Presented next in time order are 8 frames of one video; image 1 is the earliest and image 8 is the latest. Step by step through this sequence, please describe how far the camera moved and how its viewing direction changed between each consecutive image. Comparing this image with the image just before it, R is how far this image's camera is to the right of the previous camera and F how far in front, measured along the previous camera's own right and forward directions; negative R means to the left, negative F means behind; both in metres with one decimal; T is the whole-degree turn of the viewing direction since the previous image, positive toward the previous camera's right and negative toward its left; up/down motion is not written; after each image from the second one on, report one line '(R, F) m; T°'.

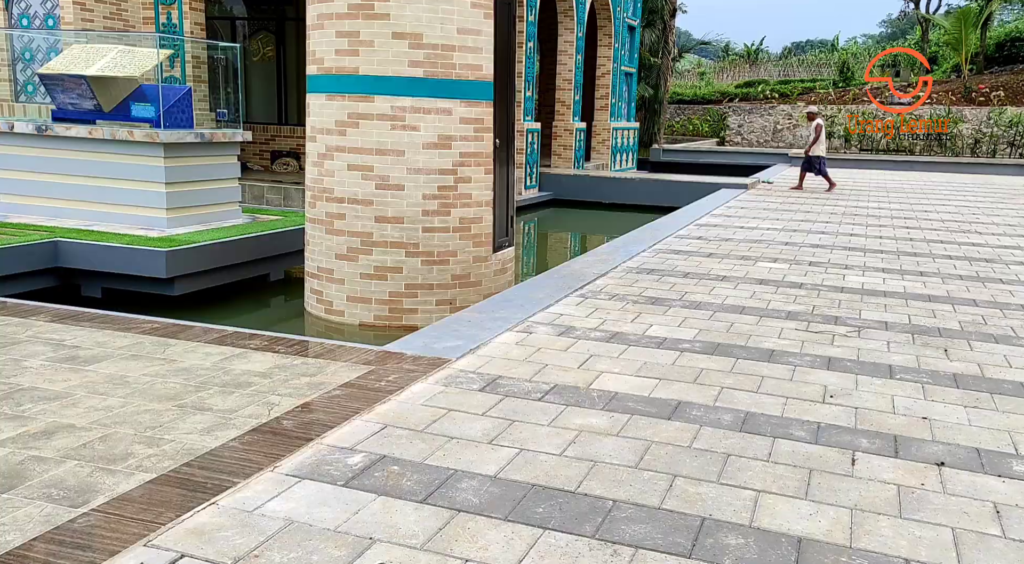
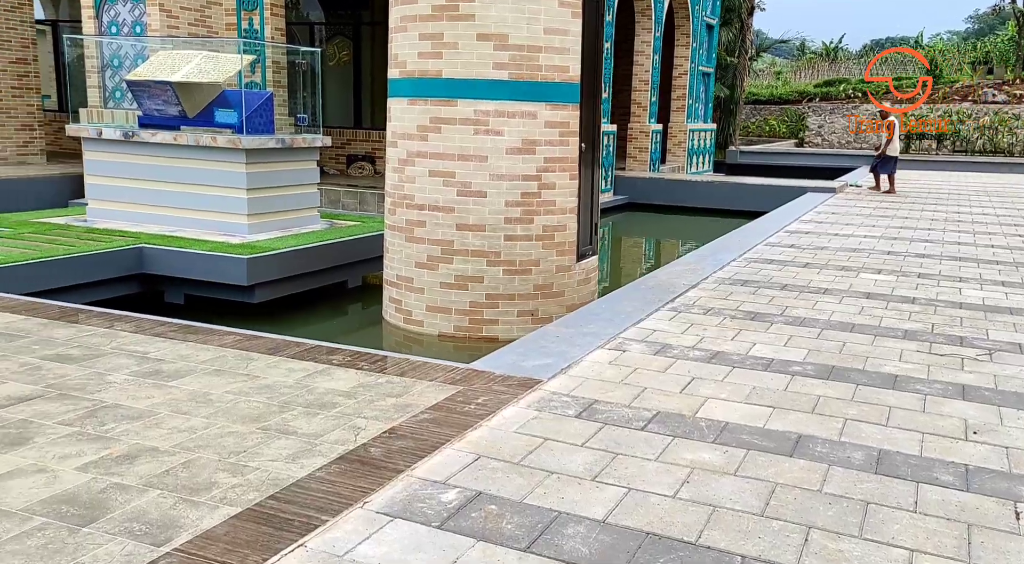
(-0.1, +0.2) m; -4°
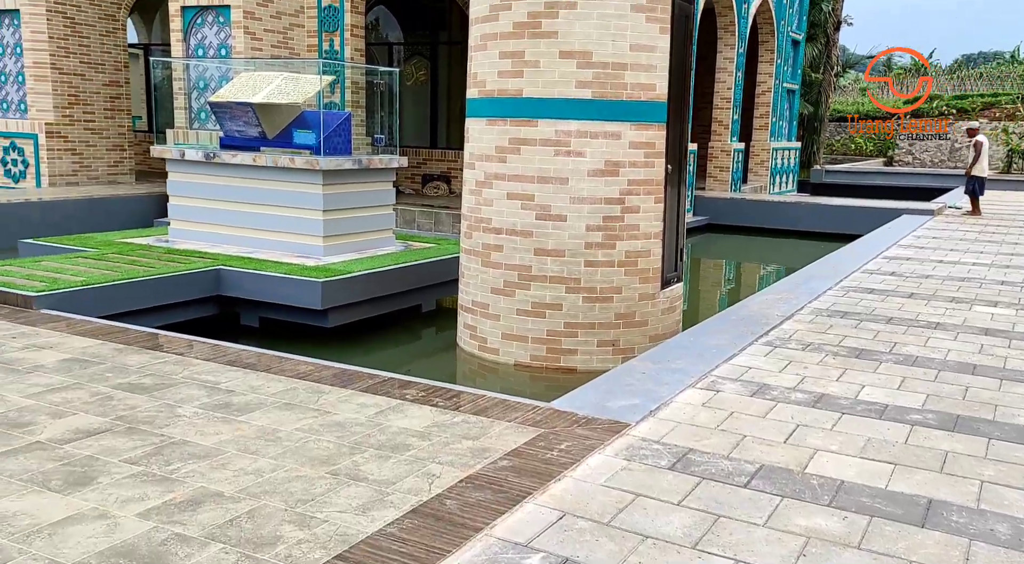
(0.0, +0.3) m; -5°
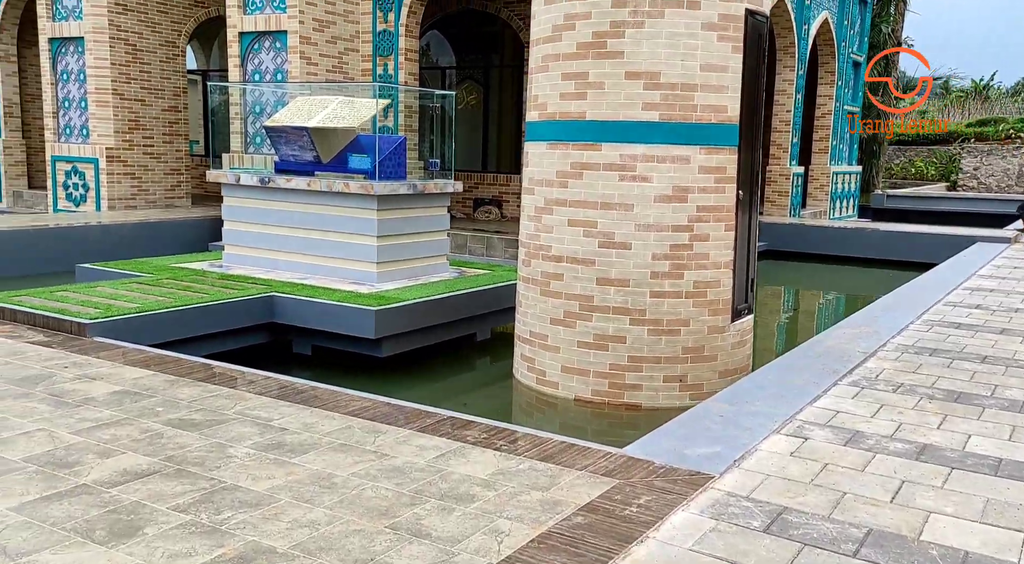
(-0.1, +0.3) m; -3°
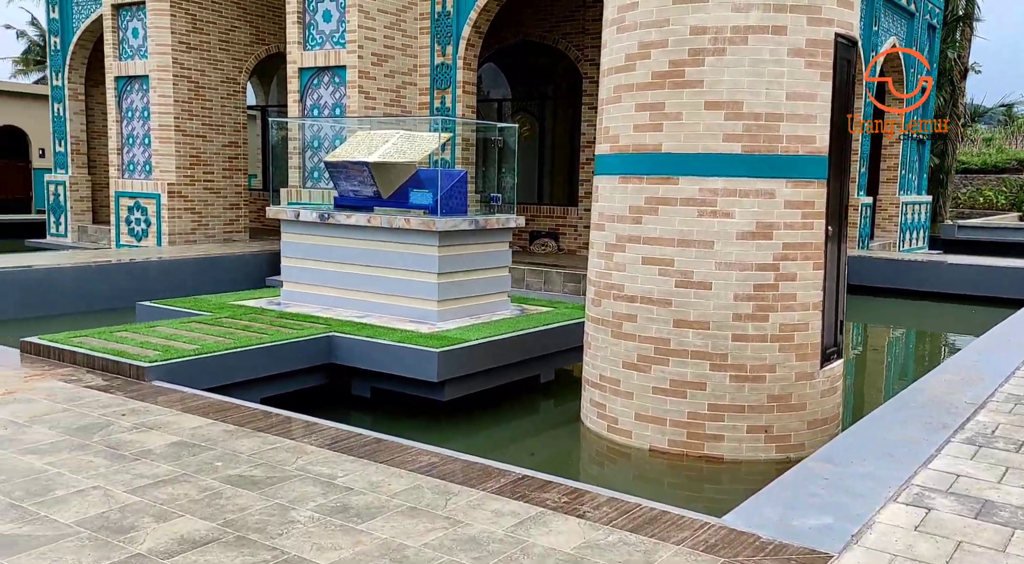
(-0.1, +0.3) m; -3°
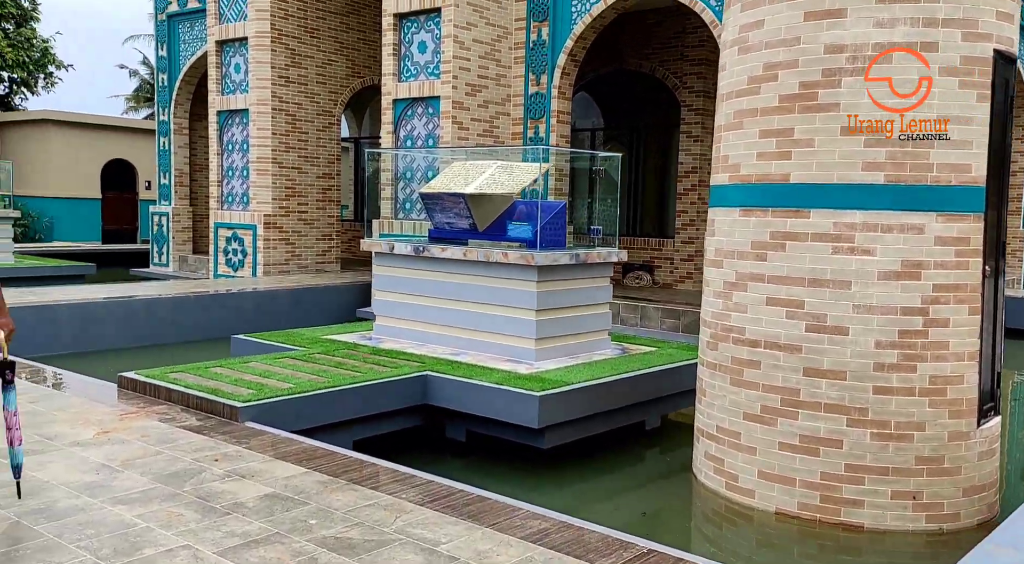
(-0.2, +0.4) m; -5°
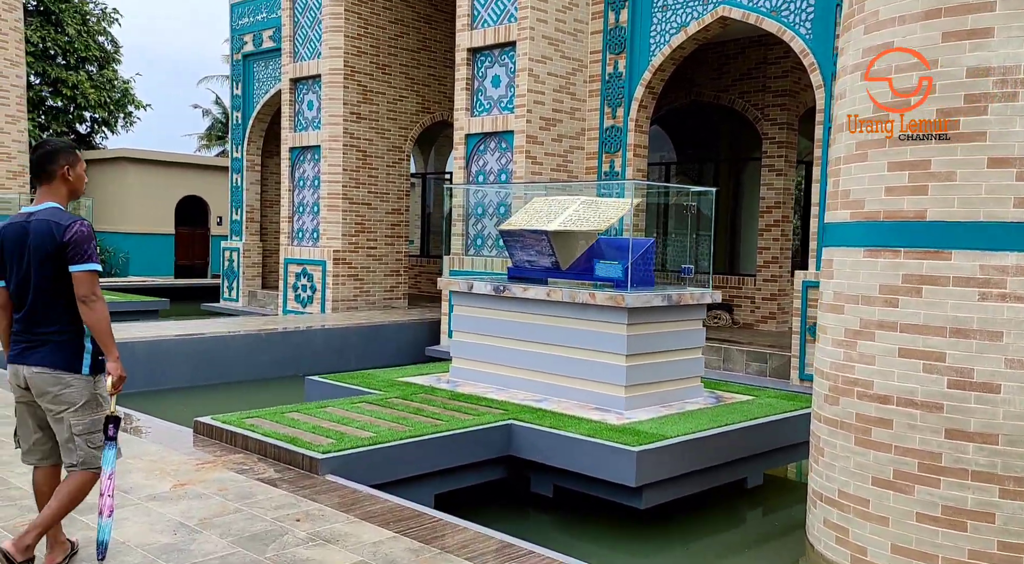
(-0.2, +0.4) m; -4°
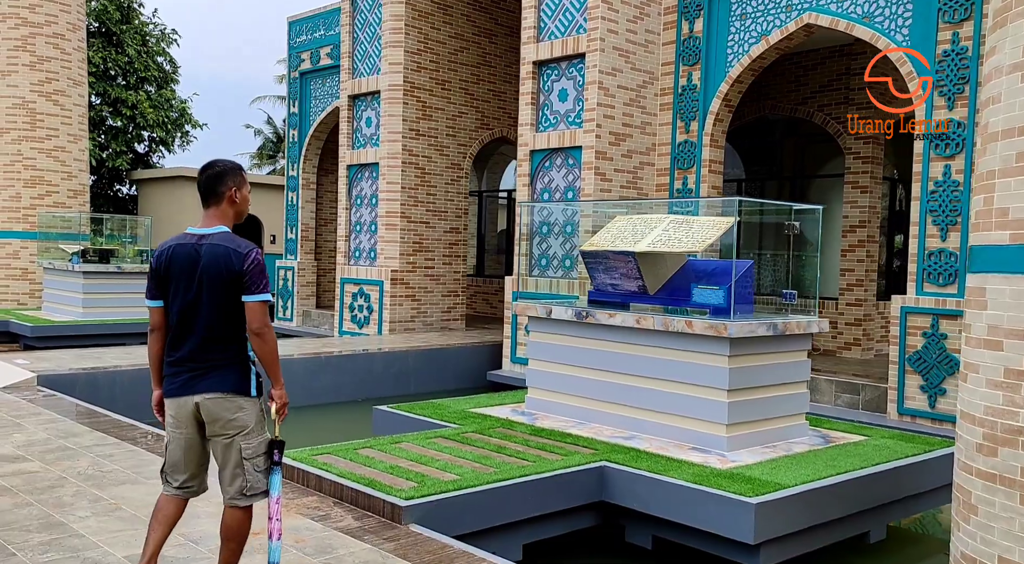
(-0.3, +0.6) m; -3°
